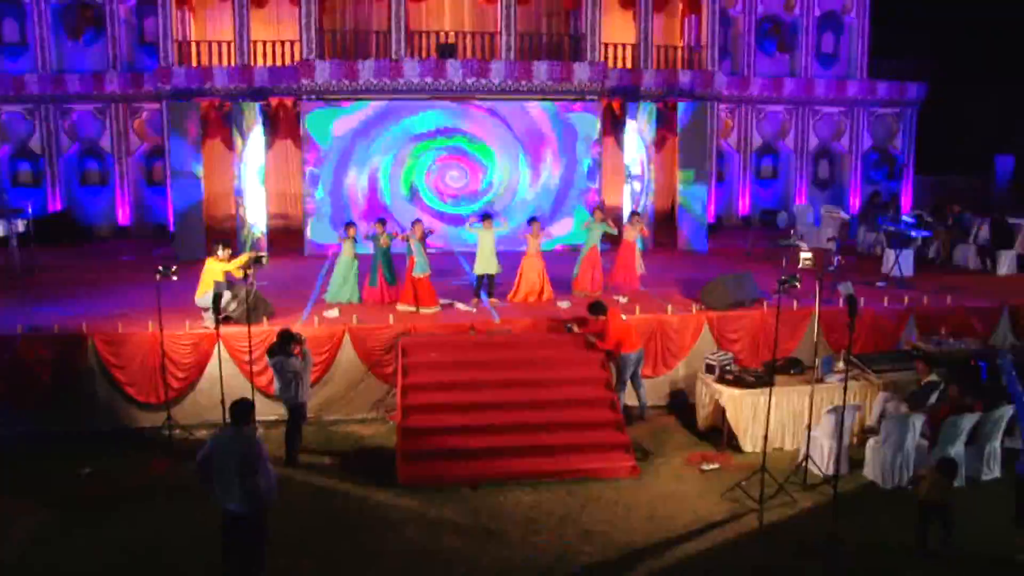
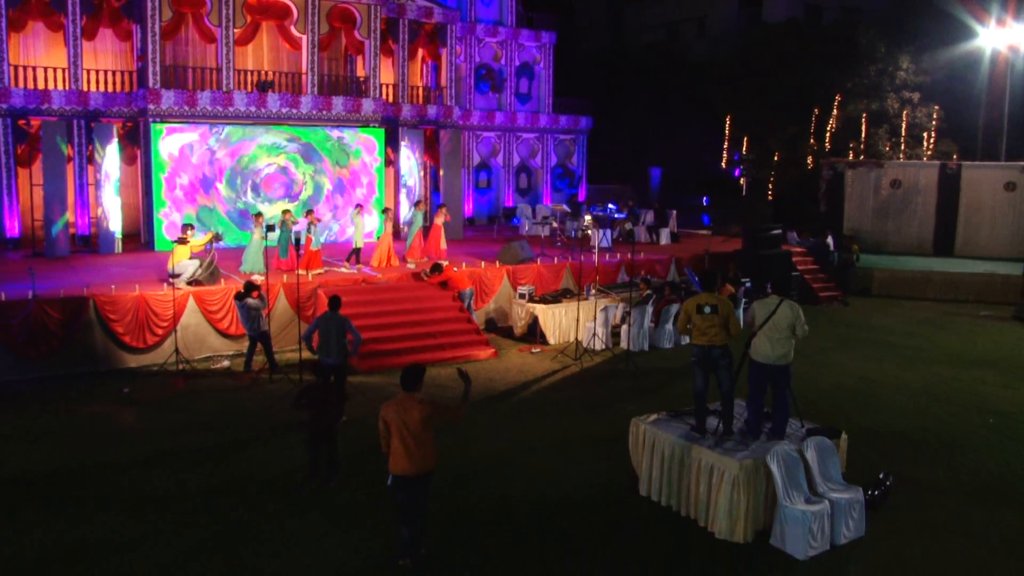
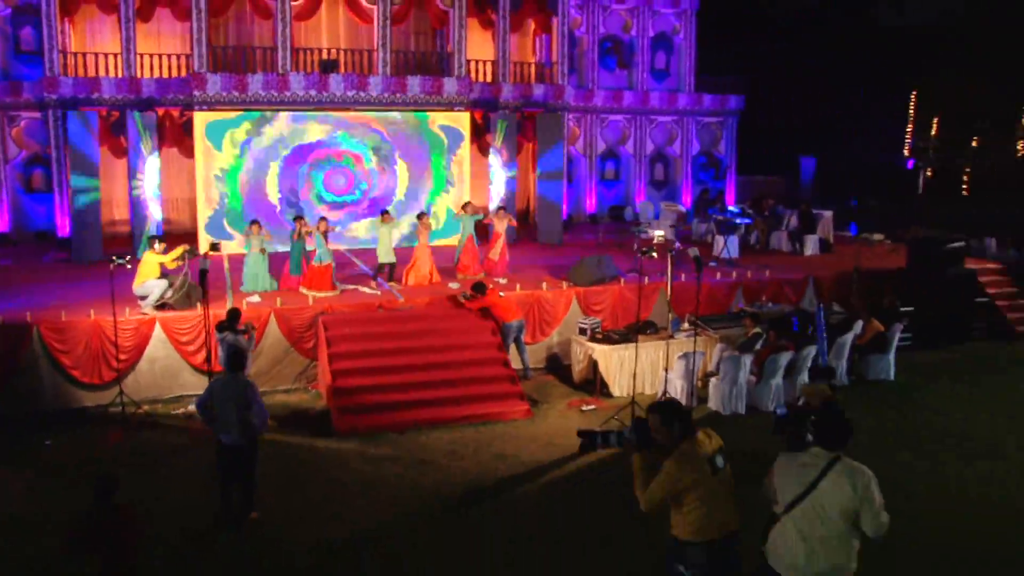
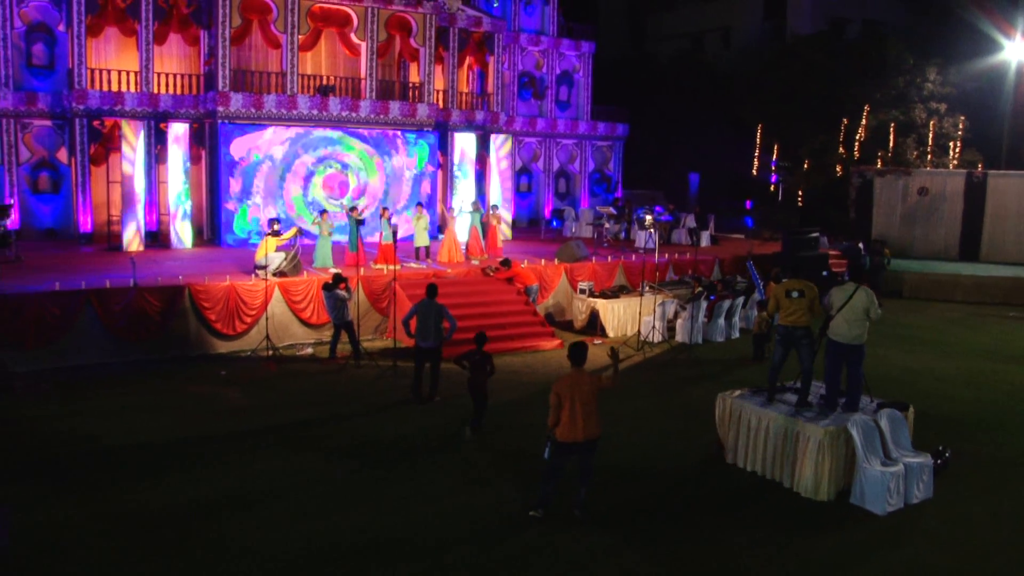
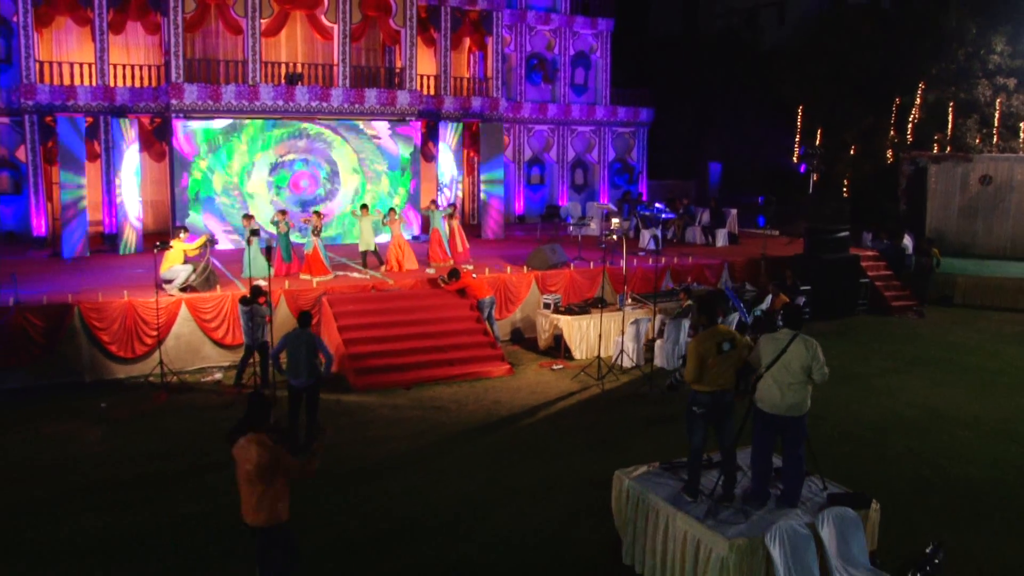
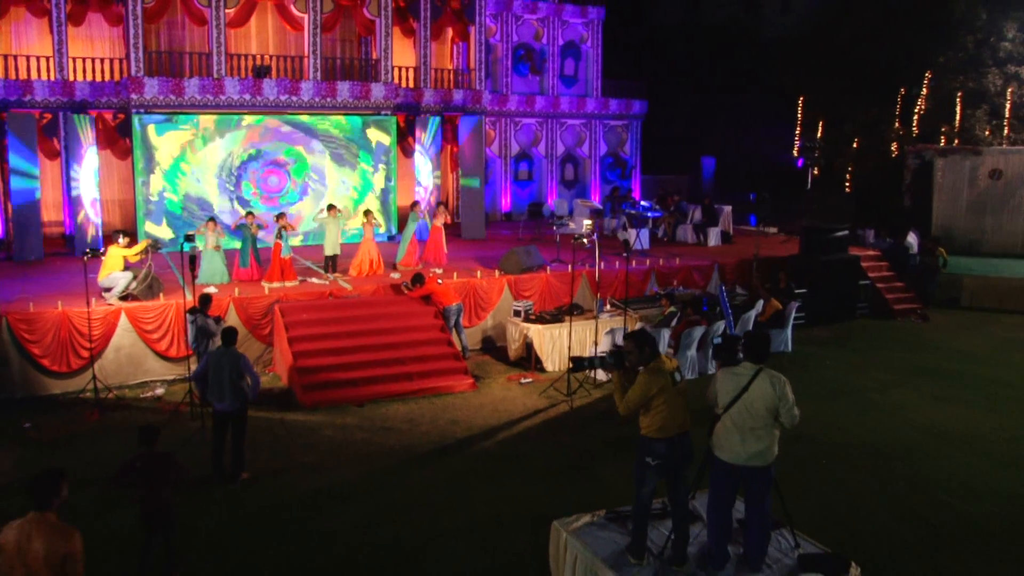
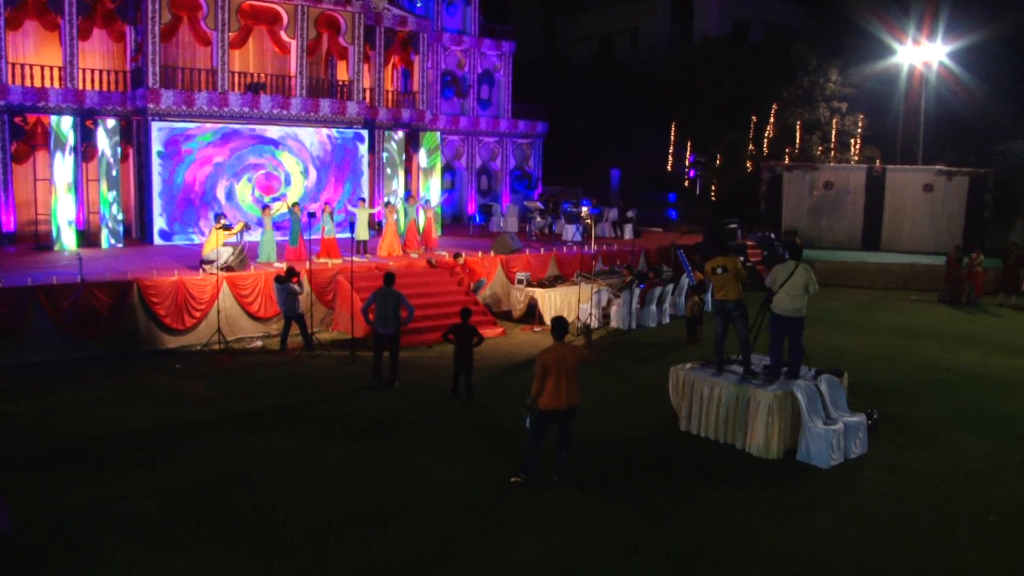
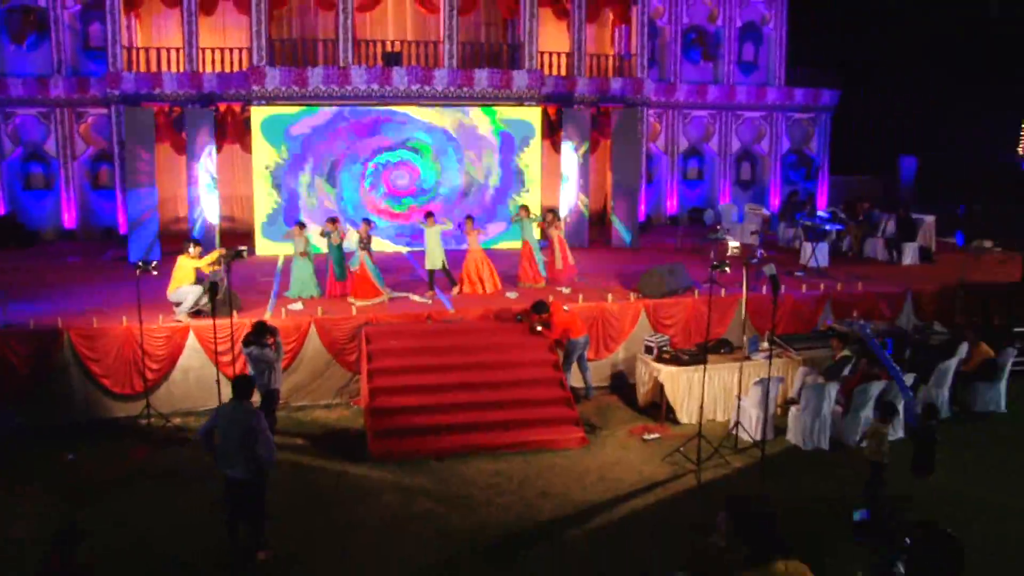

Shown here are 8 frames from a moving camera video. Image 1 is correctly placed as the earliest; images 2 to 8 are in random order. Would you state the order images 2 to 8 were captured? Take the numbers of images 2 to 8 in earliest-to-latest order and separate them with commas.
8, 3, 6, 5, 2, 4, 7
